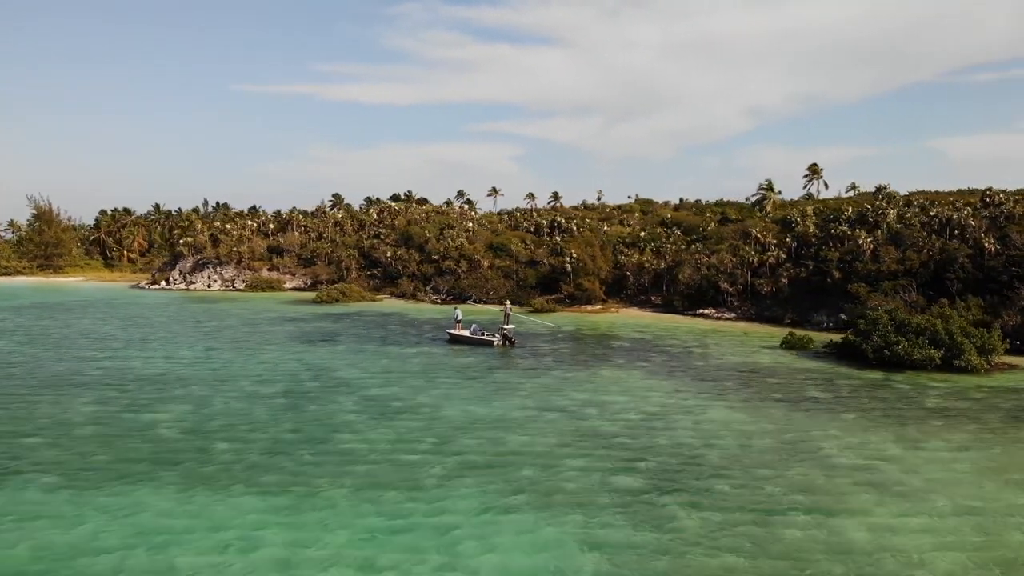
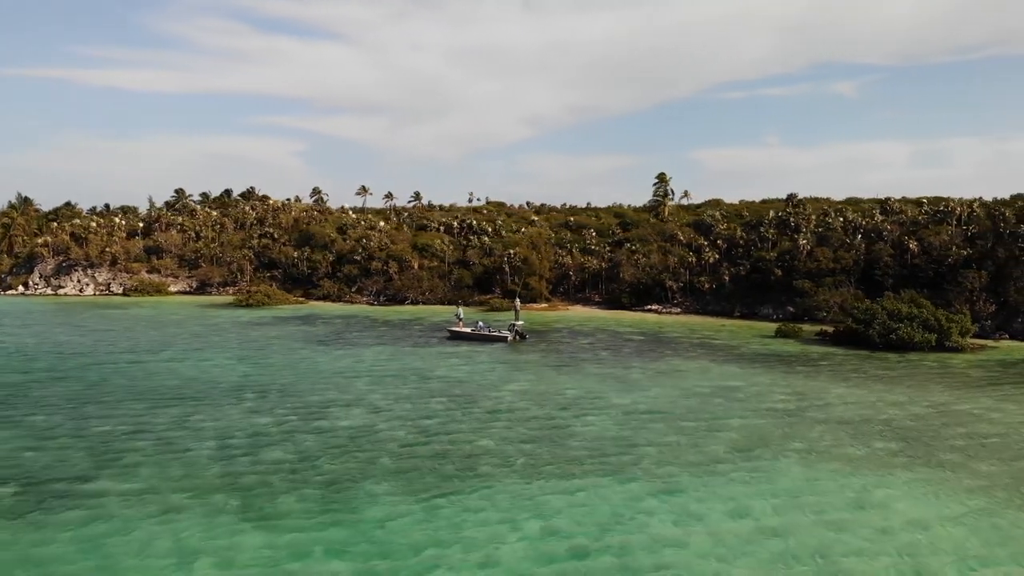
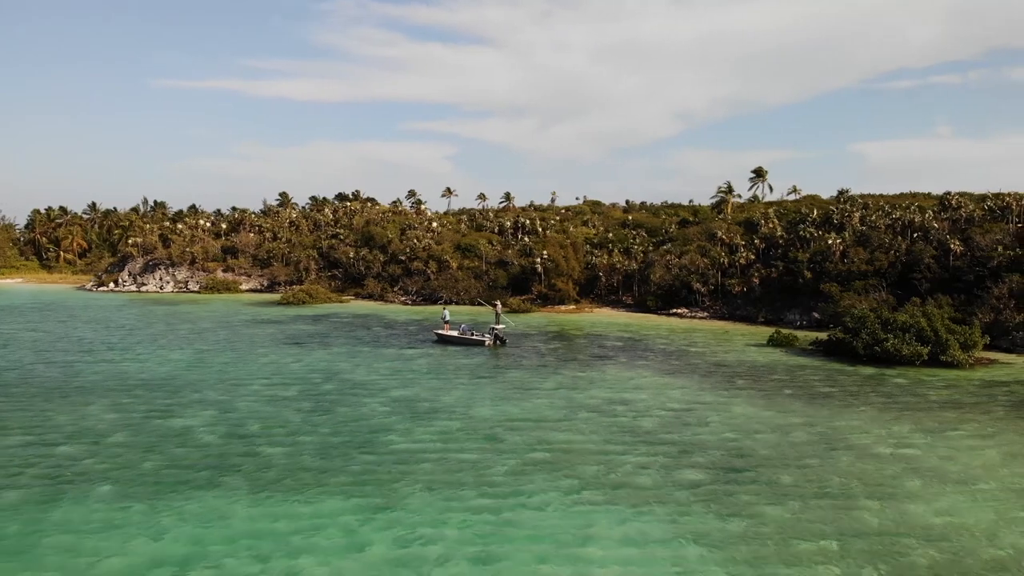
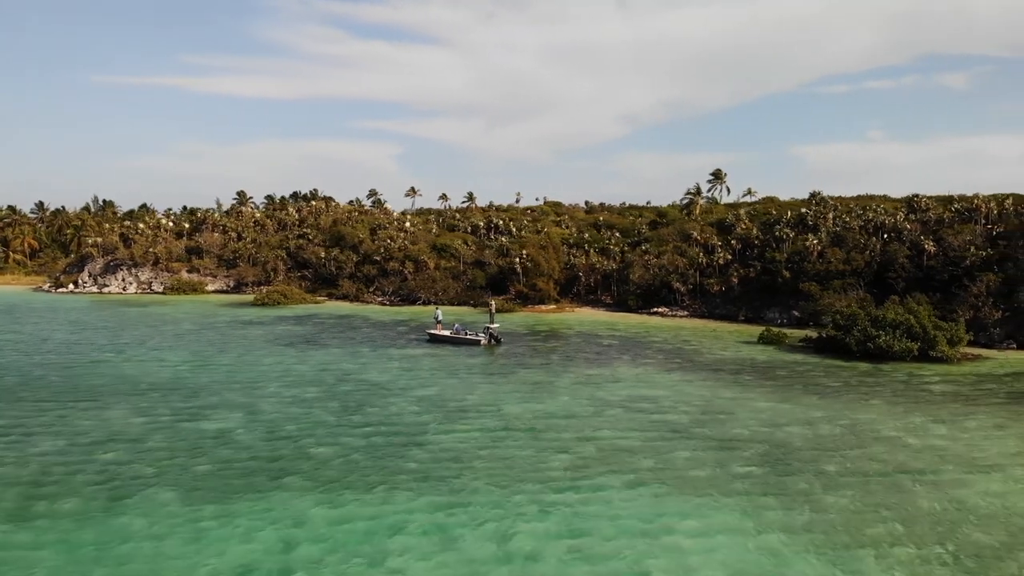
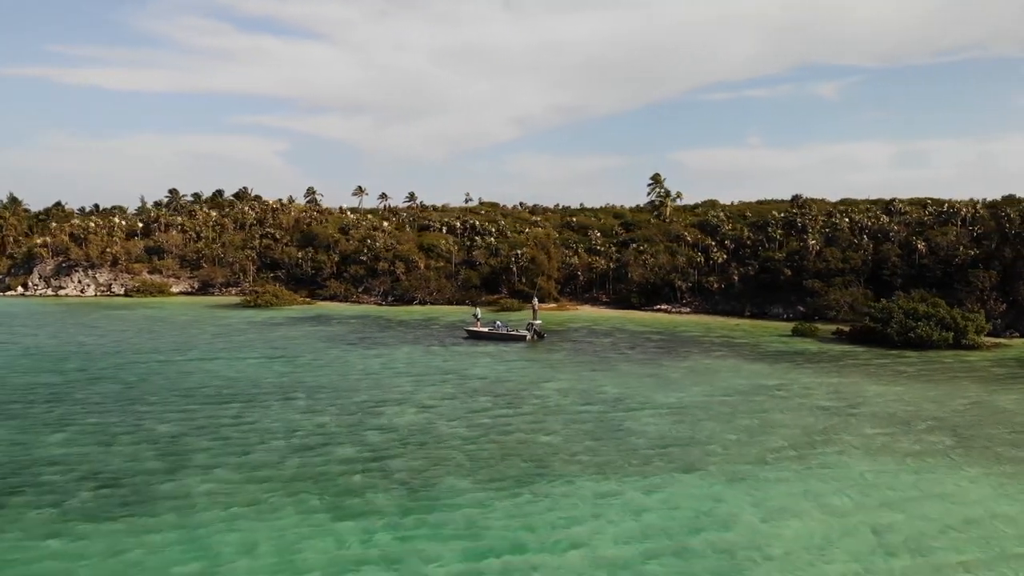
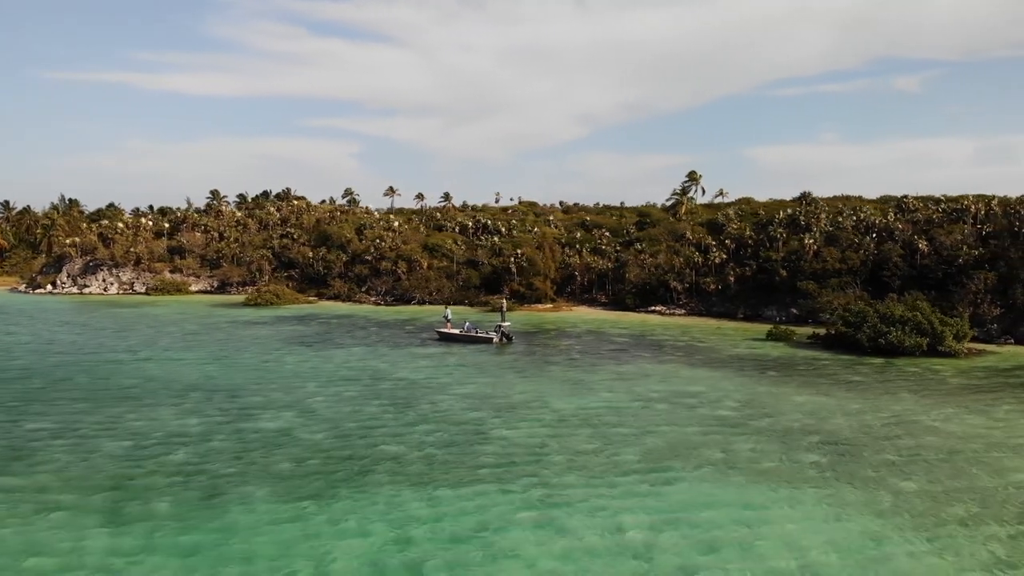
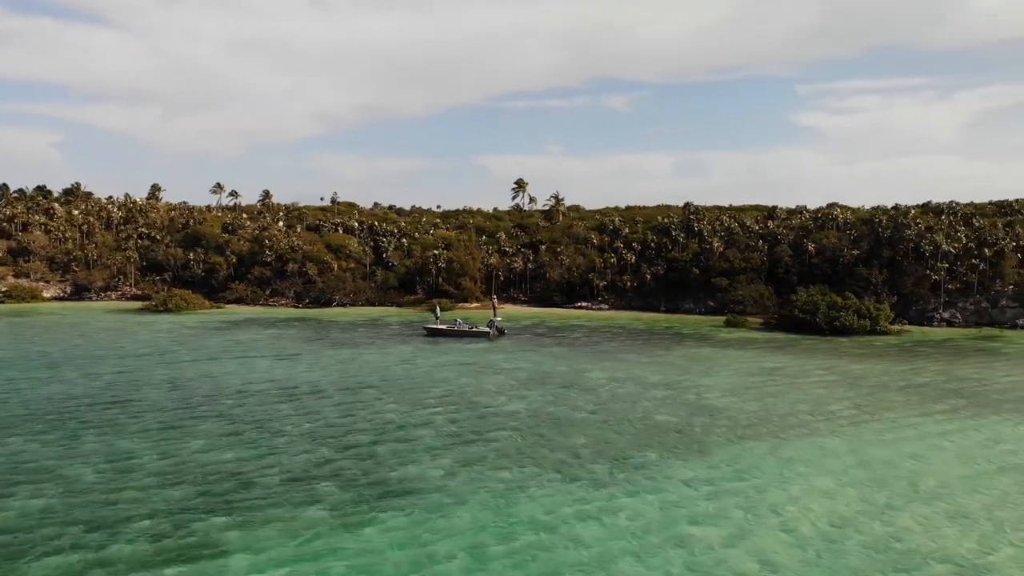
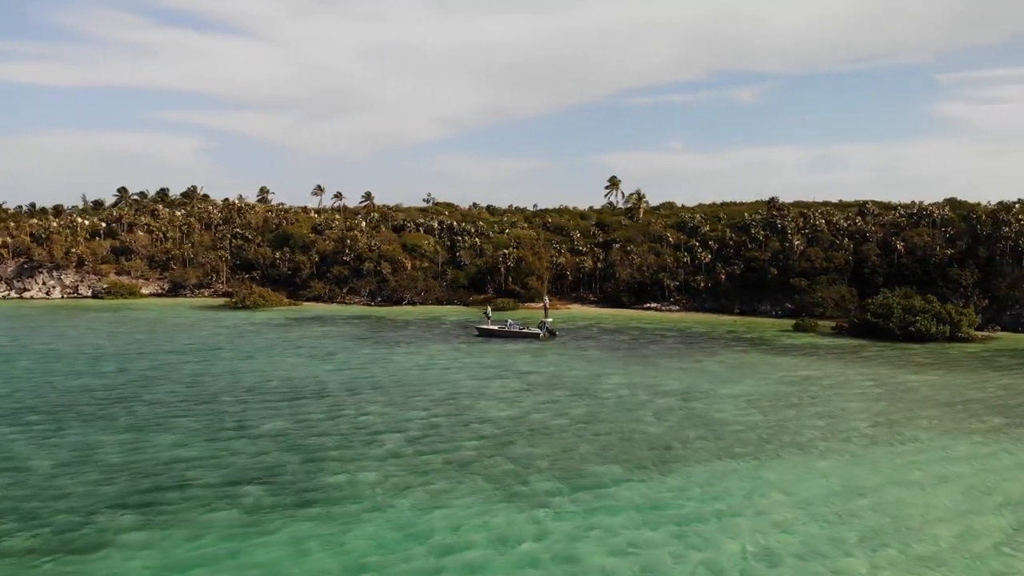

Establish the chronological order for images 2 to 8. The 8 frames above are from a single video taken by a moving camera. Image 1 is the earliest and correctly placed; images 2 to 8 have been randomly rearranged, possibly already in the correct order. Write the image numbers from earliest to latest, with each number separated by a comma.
3, 4, 6, 2, 5, 8, 7
